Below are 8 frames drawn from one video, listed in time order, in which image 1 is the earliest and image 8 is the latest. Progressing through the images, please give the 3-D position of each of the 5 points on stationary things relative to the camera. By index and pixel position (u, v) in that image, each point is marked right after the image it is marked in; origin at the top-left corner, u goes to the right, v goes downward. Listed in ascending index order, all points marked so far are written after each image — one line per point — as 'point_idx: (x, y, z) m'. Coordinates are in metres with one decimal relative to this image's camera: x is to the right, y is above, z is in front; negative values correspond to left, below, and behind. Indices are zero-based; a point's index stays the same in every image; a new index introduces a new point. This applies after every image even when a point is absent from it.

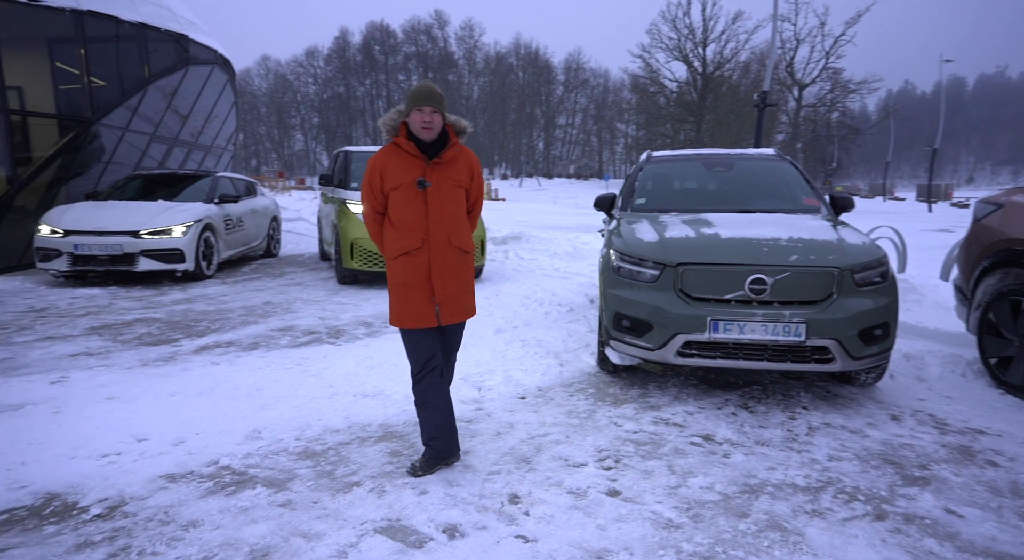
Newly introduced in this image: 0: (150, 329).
0: (-3.0, -0.4, +6.0) m
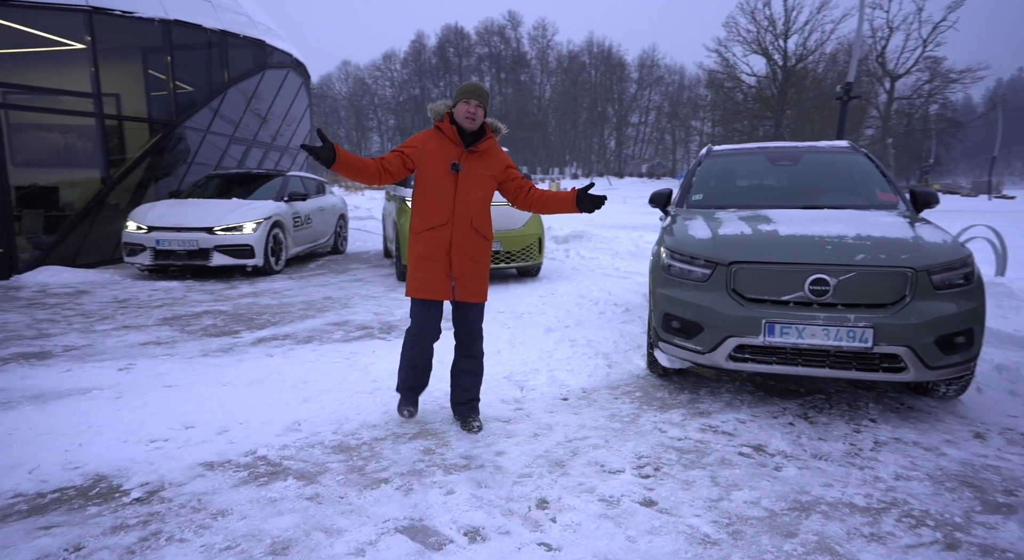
0: (-2.6, -0.3, +6.2) m
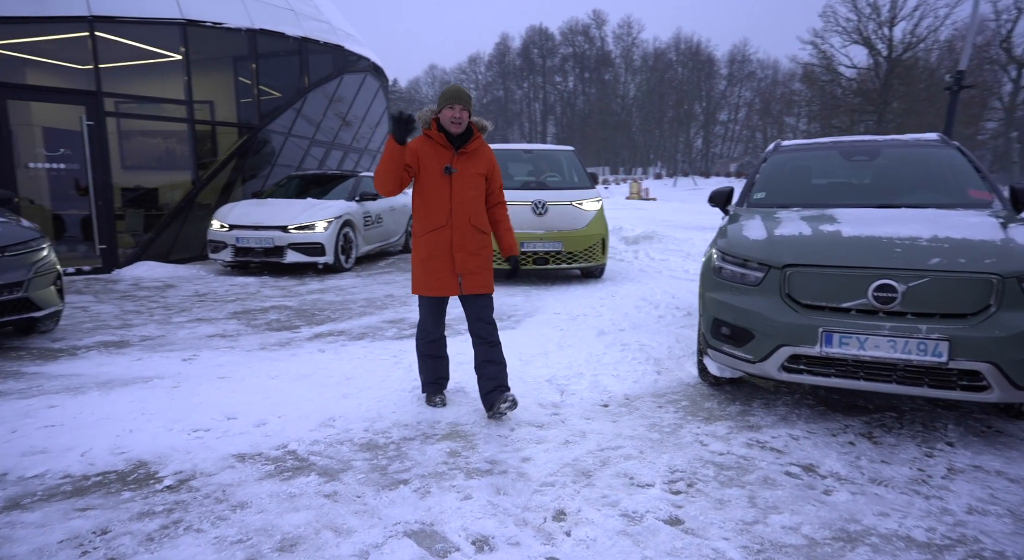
0: (-2.1, -0.3, +6.4) m
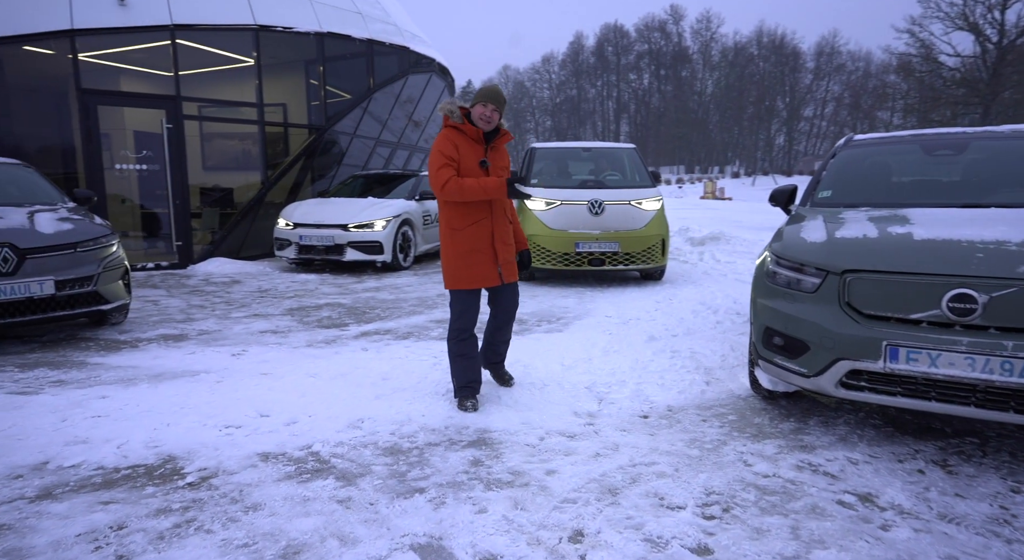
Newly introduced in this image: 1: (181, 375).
0: (-1.6, -0.3, +6.4) m
1: (-2.3, -0.6, +4.8) m
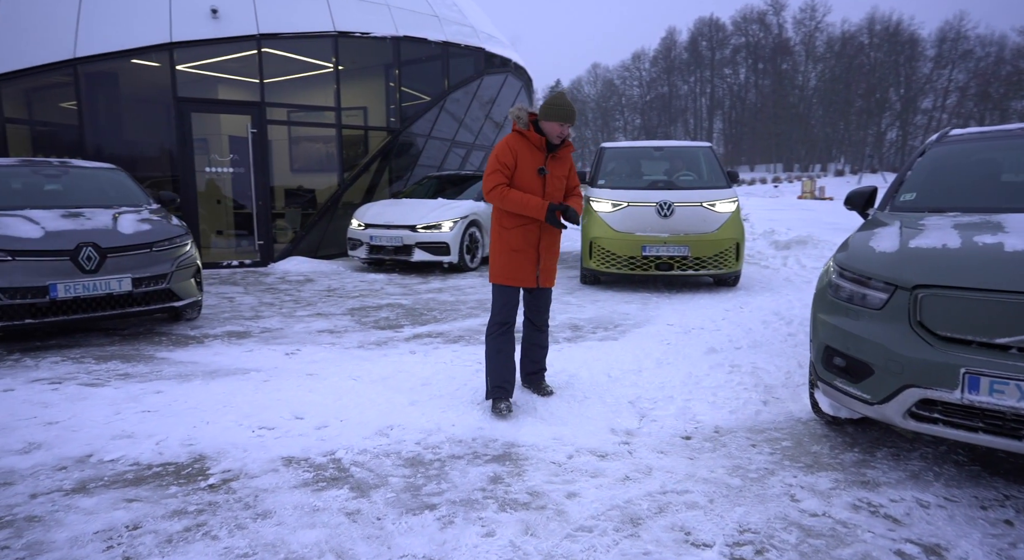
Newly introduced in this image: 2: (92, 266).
0: (-1.1, -0.3, +6.4) m
1: (-2.0, -0.6, +5.0) m
2: (-3.3, +0.1, +5.5) m
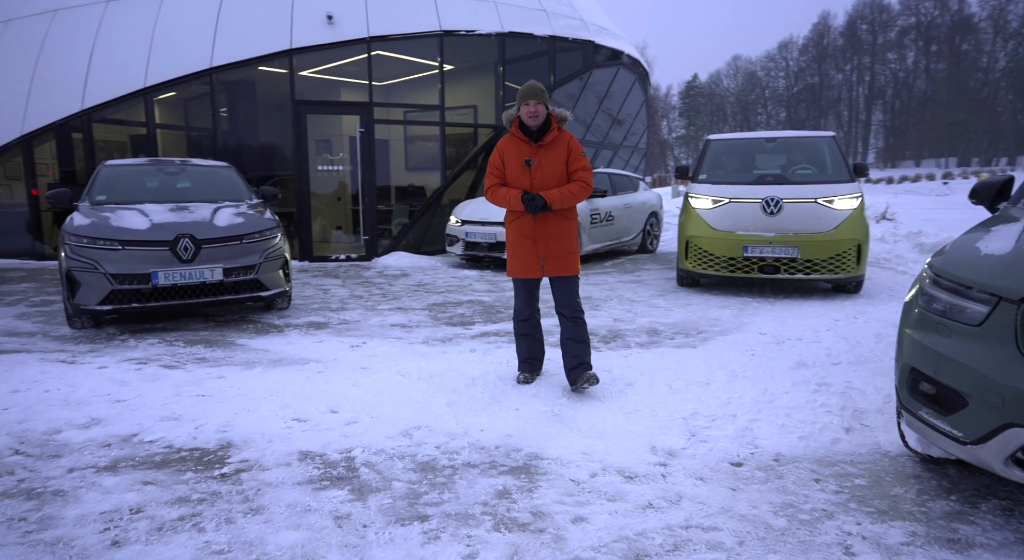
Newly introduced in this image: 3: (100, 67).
0: (-0.4, -0.3, +6.2) m
1: (-1.5, -0.6, +5.0) m
2: (-2.7, +0.2, +5.8) m
3: (-5.8, +3.0, +9.9) m
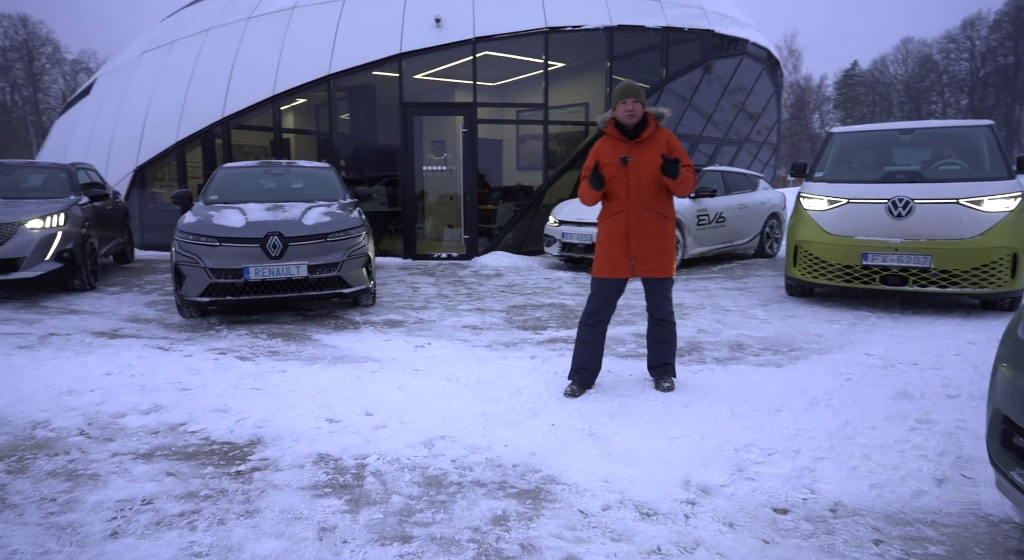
0: (+0.3, -0.3, +5.9) m
1: (-1.1, -0.6, +5.0) m
2: (-2.0, +0.2, +6.0) m
3: (-4.2, +3.1, +10.6) m
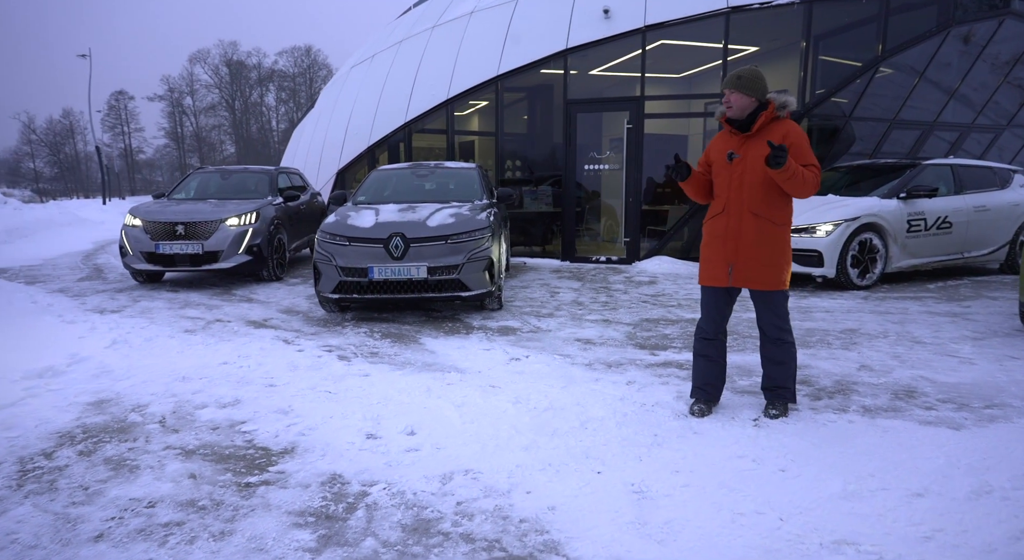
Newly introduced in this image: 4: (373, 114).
0: (+1.2, -0.4, +5.1) m
1: (-0.4, -0.6, +4.6) m
2: (-0.9, +0.3, +5.9) m
3: (-1.4, +3.1, +10.9) m
4: (-2.3, +2.7, +11.6) m
